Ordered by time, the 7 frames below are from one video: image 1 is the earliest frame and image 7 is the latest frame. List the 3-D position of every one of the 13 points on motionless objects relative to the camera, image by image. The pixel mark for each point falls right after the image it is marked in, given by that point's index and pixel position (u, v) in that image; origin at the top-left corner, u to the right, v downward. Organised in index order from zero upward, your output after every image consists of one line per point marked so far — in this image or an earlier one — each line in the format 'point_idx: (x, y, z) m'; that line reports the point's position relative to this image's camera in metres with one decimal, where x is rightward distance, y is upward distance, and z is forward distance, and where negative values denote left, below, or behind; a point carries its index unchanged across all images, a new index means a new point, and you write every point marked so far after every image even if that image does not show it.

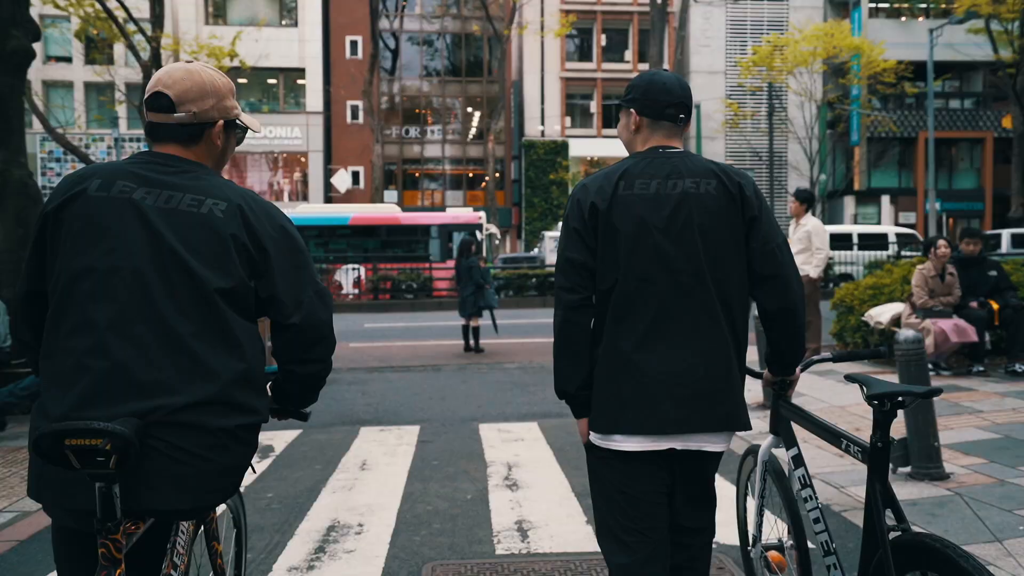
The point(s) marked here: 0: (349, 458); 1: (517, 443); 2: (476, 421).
0: (-1.2, -1.2, +6.1) m
1: (0.0, -1.2, +6.5) m
2: (-0.3, -1.2, +7.6) m
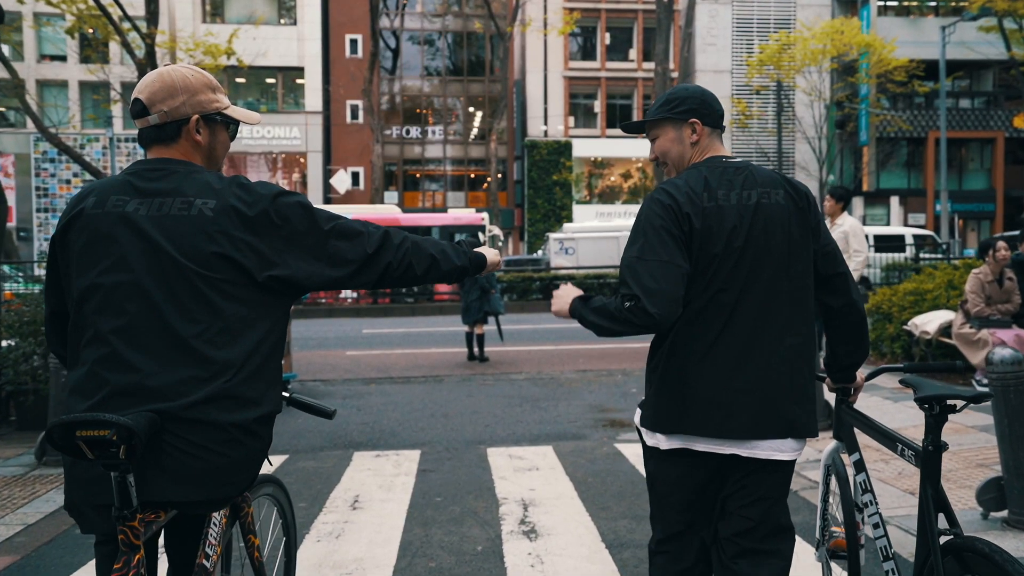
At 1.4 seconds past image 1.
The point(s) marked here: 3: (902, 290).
0: (-1.1, -1.3, +5.3) m
1: (+0.1, -1.2, +5.7) m
2: (-0.2, -1.2, +6.8) m
3: (+4.8, 0.0, +10.3) m
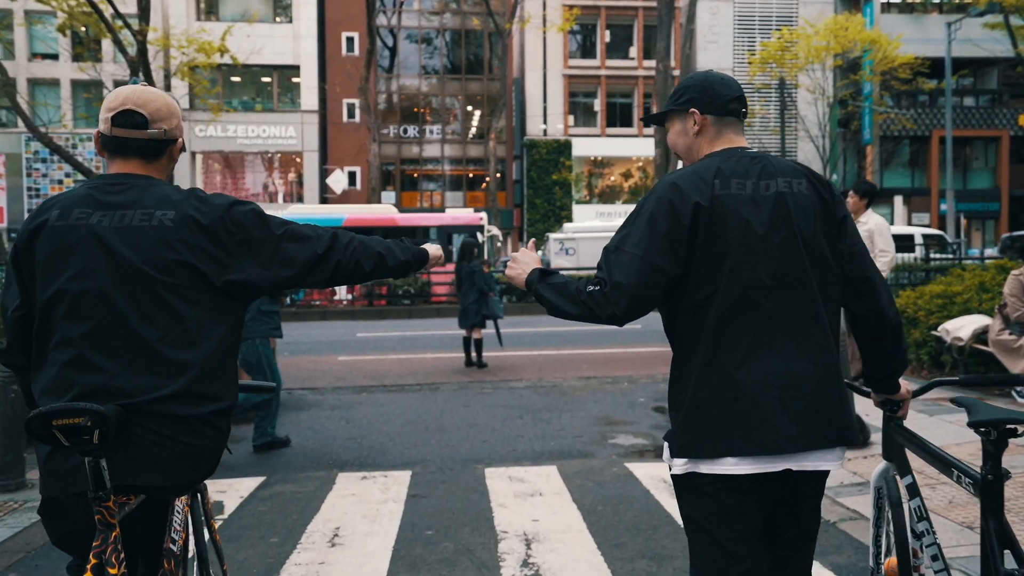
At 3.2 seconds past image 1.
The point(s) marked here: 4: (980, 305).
0: (-1.1, -1.3, +4.7) m
1: (+0.1, -1.3, +5.0) m
2: (-0.2, -1.3, +6.2) m
3: (+4.8, 0.0, +9.7) m
4: (+5.1, -0.2, +9.2) m
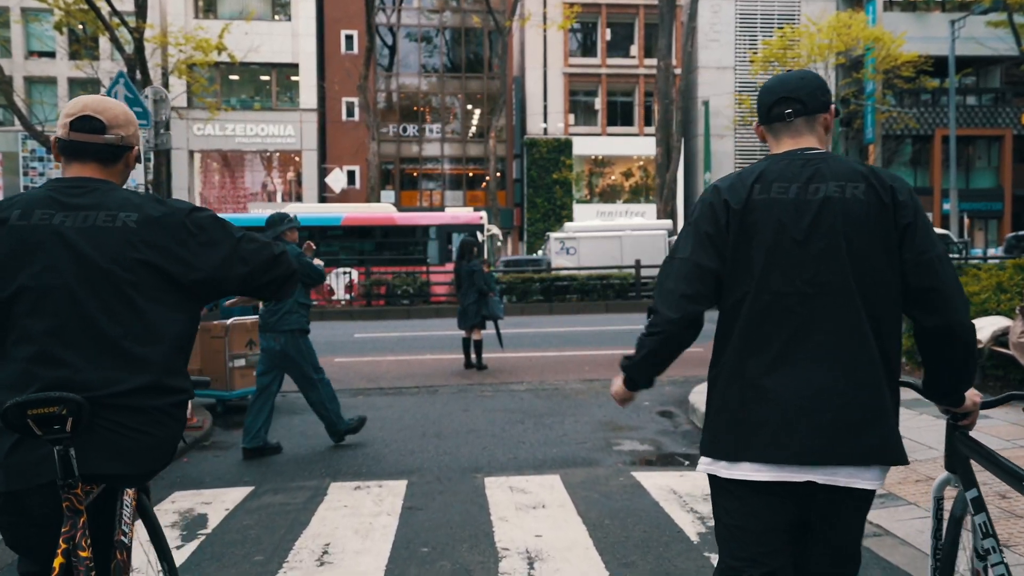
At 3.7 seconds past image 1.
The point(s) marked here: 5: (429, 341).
0: (-1.1, -1.3, +4.4) m
1: (+0.1, -1.3, +4.8) m
2: (-0.2, -1.3, +5.9) m
3: (+4.8, 0.0, +9.4) m
4: (+5.1, -0.2, +8.9) m
5: (-1.6, -1.0, +15.8) m
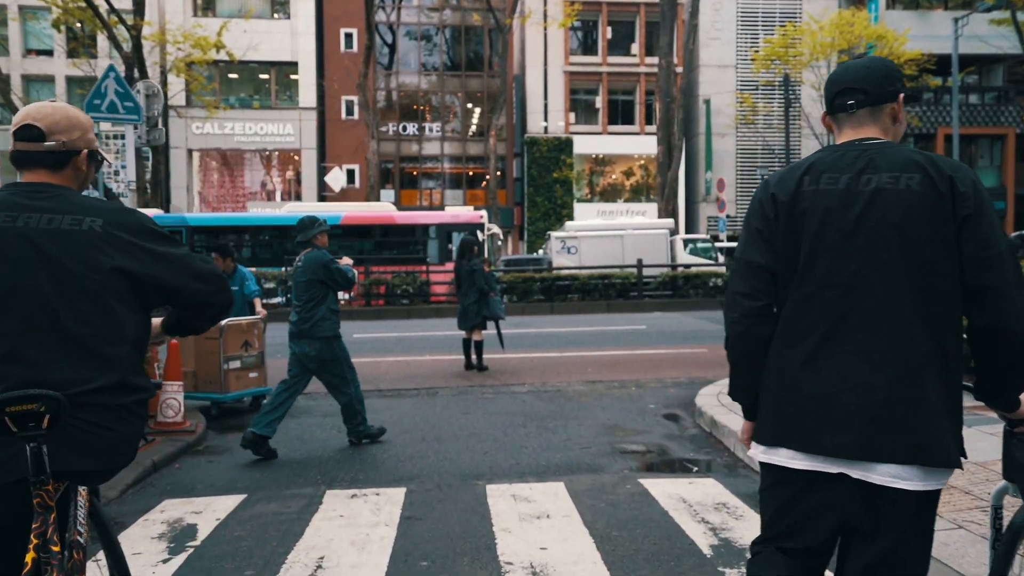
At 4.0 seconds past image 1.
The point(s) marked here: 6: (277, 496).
0: (-1.0, -1.3, +4.2) m
1: (+0.1, -1.3, +4.6) m
2: (-0.2, -1.3, +5.7) m
3: (+4.8, 0.0, +9.2) m
4: (+5.1, -0.2, +8.7) m
5: (-1.5, -1.0, +15.6) m
6: (-1.5, -1.3, +5.3) m
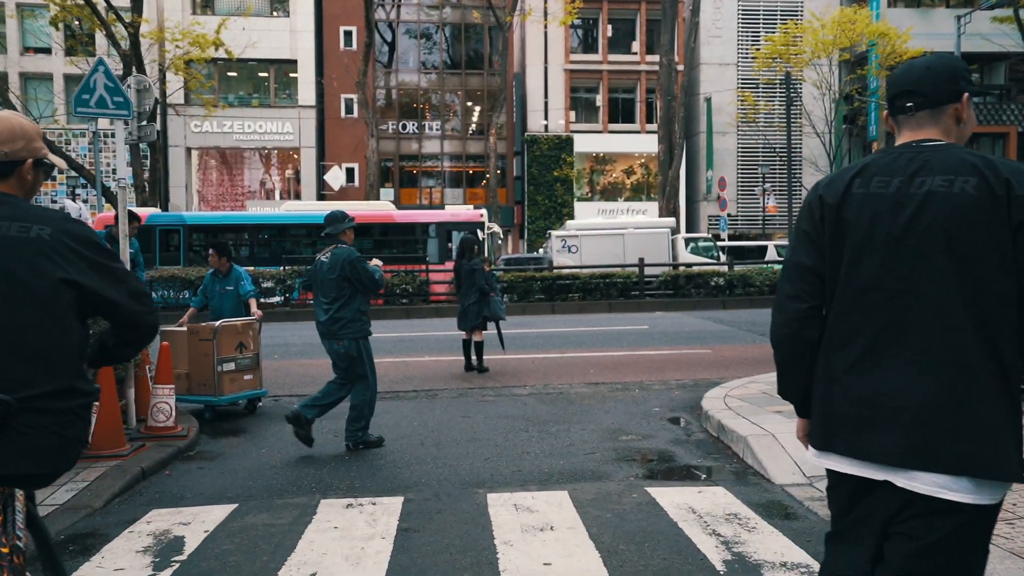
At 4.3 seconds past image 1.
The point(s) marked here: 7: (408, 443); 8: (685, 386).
0: (-1.0, -1.3, +4.0) m
1: (+0.2, -1.3, +4.3) m
2: (-0.2, -1.3, +5.5) m
3: (+4.8, 0.0, +9.0) m
4: (+5.1, -0.2, +8.5) m
5: (-1.5, -1.0, +15.3) m
6: (-1.5, -1.3, +5.1) m
7: (-0.9, -1.3, +7.1) m
8: (+2.0, -1.1, +9.8) m
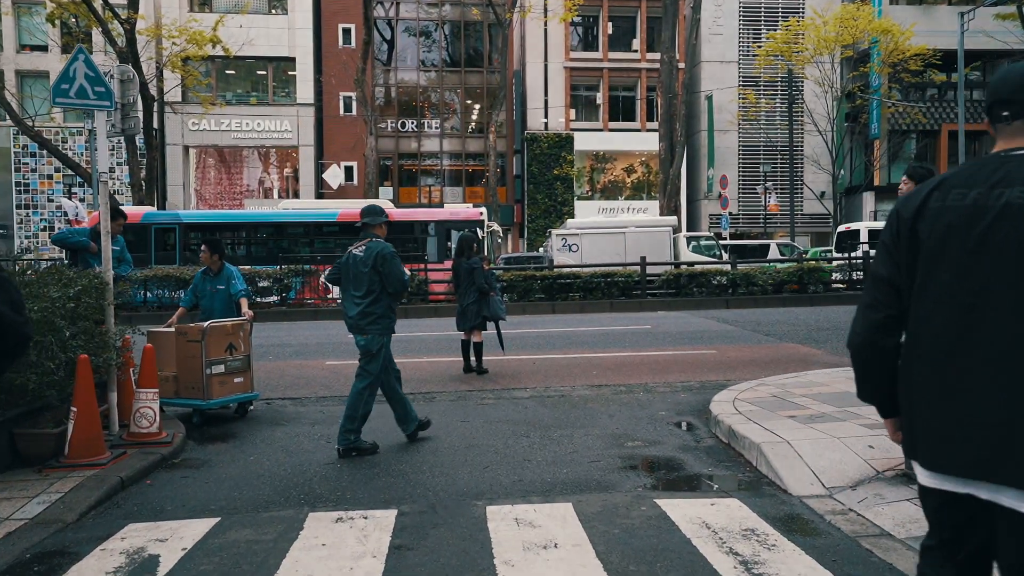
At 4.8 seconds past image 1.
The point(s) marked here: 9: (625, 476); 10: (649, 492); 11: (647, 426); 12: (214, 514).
0: (-1.0, -1.3, +3.7) m
1: (+0.2, -1.3, +4.0) m
2: (-0.2, -1.3, +5.2) m
3: (+4.8, 0.0, +8.7) m
4: (+5.1, -0.2, +8.2) m
5: (-1.5, -1.0, +15.0) m
6: (-1.5, -1.3, +4.8) m
7: (-0.9, -1.3, +6.8) m
8: (+2.0, -1.1, +9.5) m
9: (+0.8, -1.3, +5.7) m
10: (+0.9, -1.3, +5.2) m
11: (+1.2, -1.2, +7.5) m
12: (-1.8, -1.3, +5.0) m
